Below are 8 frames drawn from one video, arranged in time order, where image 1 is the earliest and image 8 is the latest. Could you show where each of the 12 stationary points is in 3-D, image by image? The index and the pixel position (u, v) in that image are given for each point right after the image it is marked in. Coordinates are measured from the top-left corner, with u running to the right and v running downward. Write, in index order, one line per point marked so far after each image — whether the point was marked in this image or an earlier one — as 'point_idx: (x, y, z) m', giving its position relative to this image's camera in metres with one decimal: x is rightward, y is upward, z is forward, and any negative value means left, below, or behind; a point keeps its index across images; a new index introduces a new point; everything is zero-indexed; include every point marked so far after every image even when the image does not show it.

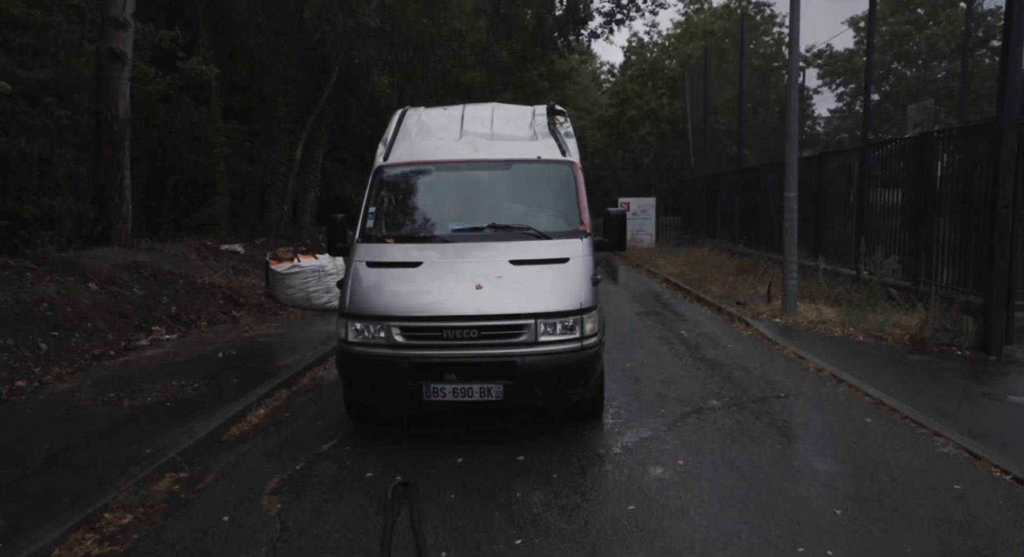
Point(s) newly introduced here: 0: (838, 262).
0: (+6.4, +0.3, +14.2) m
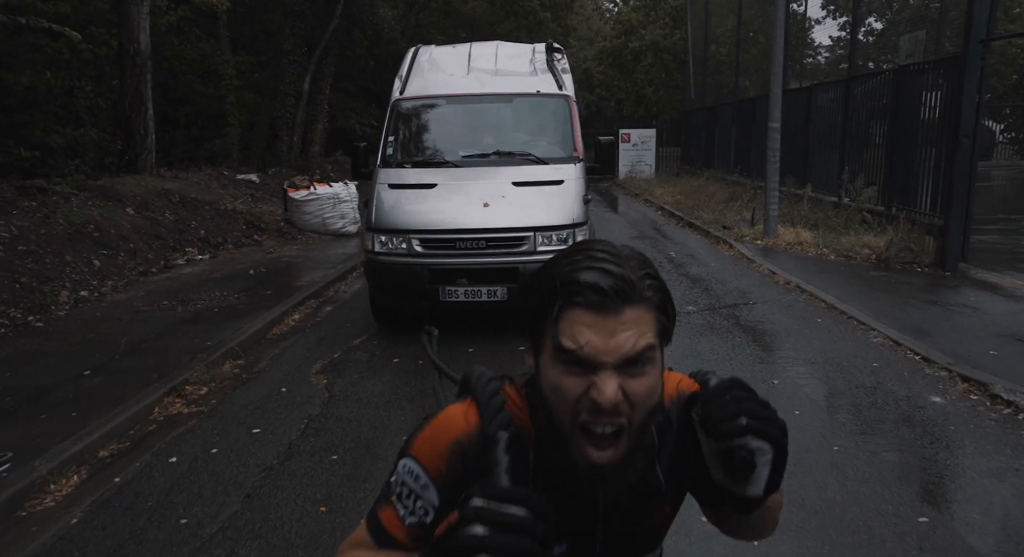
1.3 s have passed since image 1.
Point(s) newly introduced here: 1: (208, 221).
0: (+6.4, +1.9, +15.0) m
1: (-5.2, +1.0, +12.3) m
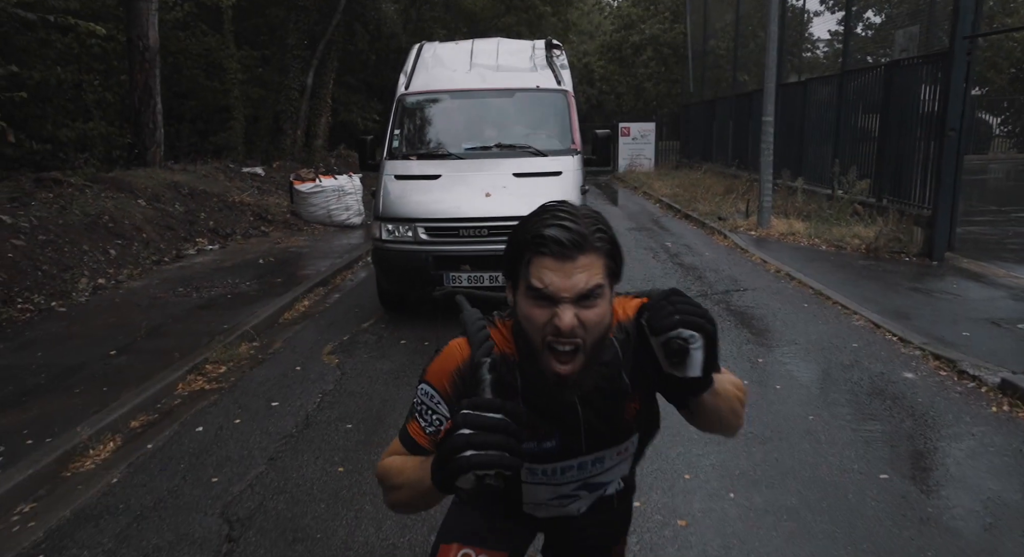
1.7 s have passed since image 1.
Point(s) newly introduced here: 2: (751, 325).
0: (+6.5, +2.1, +15.3) m
1: (-5.2, +1.2, +12.6) m
2: (+2.2, -0.4, +6.7) m
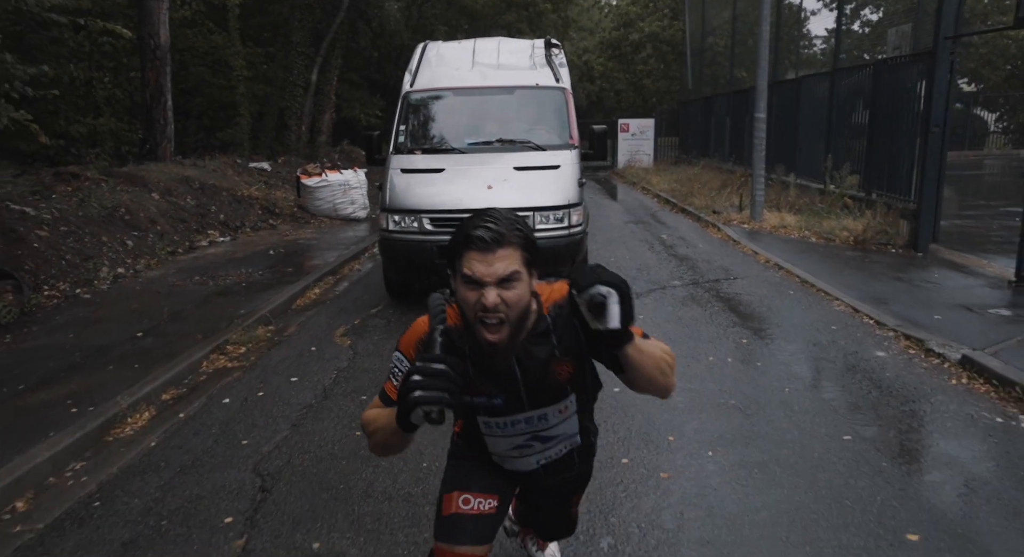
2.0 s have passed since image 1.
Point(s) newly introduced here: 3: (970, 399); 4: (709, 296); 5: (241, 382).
0: (+6.5, +2.2, +15.7) m
1: (-5.2, +1.3, +13.0) m
2: (+2.2, -0.3, +7.1) m
3: (+2.9, -0.8, +4.6) m
4: (+2.1, -0.2, +7.8) m
5: (-2.1, -0.8, +5.5) m
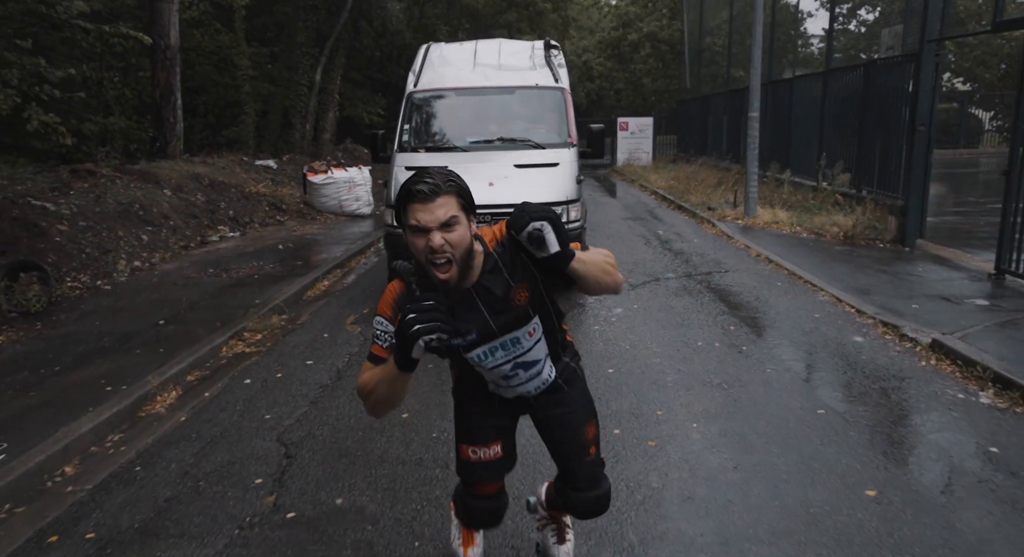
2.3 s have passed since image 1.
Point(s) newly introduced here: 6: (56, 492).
0: (+6.5, +2.3, +16.1) m
1: (-5.1, +1.4, +13.4) m
2: (+2.2, -0.2, +7.5) m
3: (+2.9, -0.7, +5.0) m
4: (+2.1, -0.1, +8.1) m
5: (-2.1, -0.7, +5.9) m
6: (-2.4, -1.1, +3.8) m
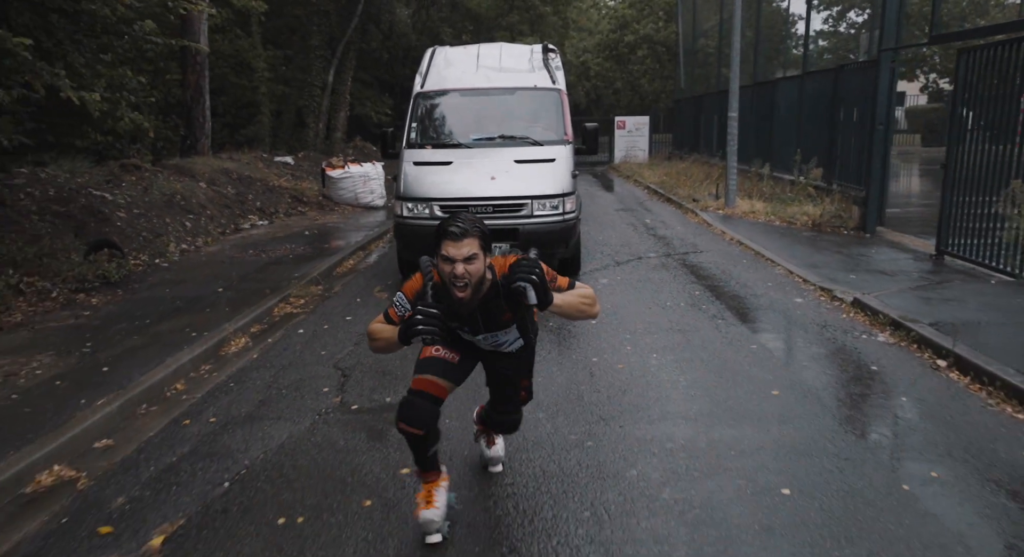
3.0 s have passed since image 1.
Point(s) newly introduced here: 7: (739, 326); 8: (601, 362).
0: (+6.5, +2.6, +17.4) m
1: (-5.1, +1.7, +14.7) m
2: (+2.3, +0.1, +8.8) m
3: (+2.9, -0.4, +6.2) m
4: (+2.1, +0.2, +9.4) m
5: (-2.0, -0.4, +7.2) m
6: (-2.4, -0.8, +5.1) m
7: (+2.0, -0.4, +6.4) m
8: (+0.7, -0.6, +5.5) m
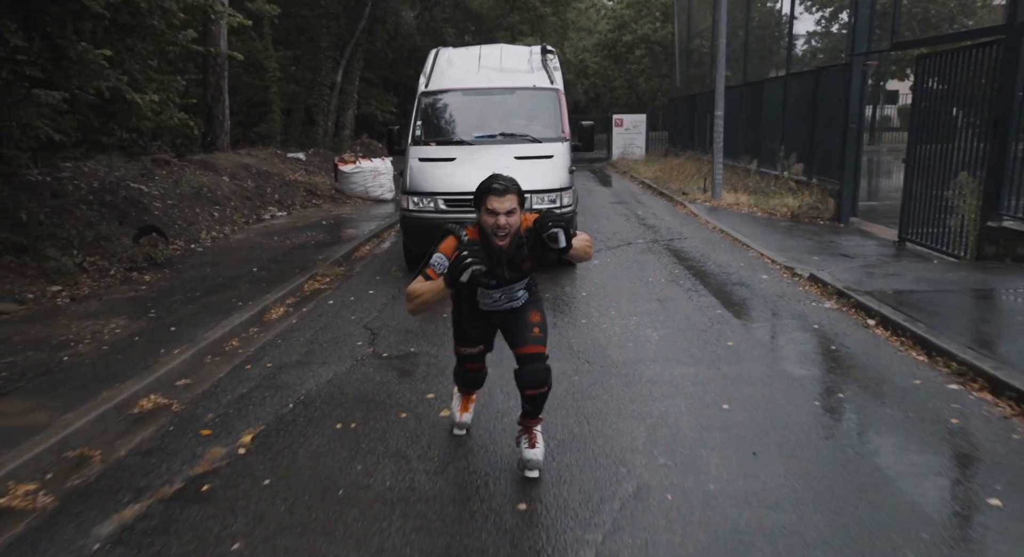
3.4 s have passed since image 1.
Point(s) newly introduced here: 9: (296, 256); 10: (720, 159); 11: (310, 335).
0: (+6.6, +2.9, +18.4) m
1: (-5.1, +2.0, +15.7) m
2: (+2.3, +0.3, +9.8) m
3: (+2.9, -0.2, +7.3) m
4: (+2.2, +0.4, +10.5) m
5: (-2.0, -0.2, +8.2) m
6: (-2.4, -0.6, +6.2) m
7: (+2.0, -0.2, +7.4) m
8: (+0.7, -0.4, +6.5) m
9: (-3.1, +0.3, +10.3) m
10: (+4.4, +2.5, +15.1) m
11: (-1.8, -0.5, +6.4) m
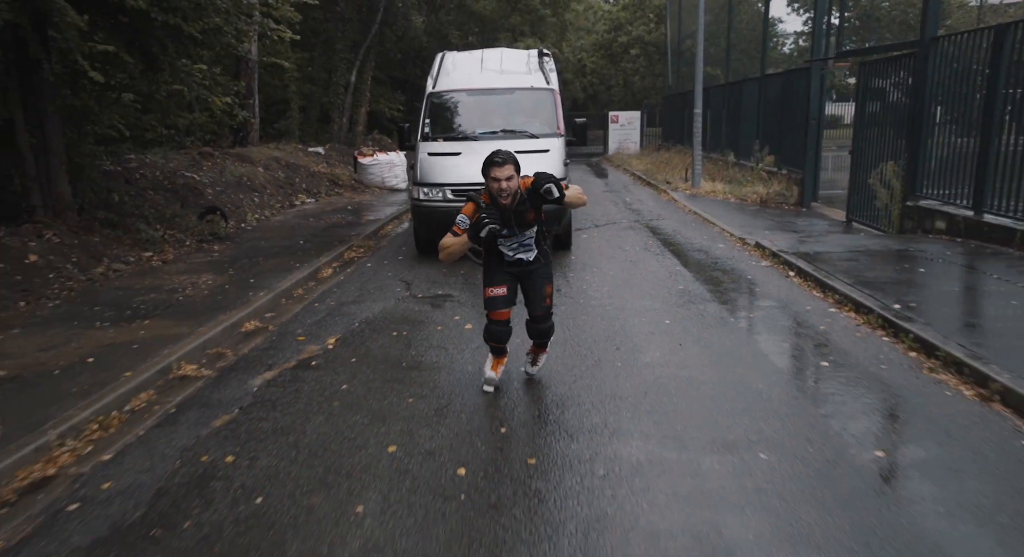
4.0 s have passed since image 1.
0: (+6.6, +3.4, +20.2) m
1: (-5.0, +2.4, +17.6) m
2: (+2.3, +0.7, +11.6) m
3: (+3.0, +0.3, +9.1) m
4: (+2.2, +0.9, +12.3) m
5: (-2.0, +0.2, +10.0) m
6: (-2.3, -0.2, +8.0) m
7: (+2.1, +0.2, +9.2) m
8: (+0.7, 0.0, +8.3) m
9: (-3.0, +0.8, +12.1) m
10: (+4.4, +2.9, +16.9) m
11: (-1.8, -0.1, +8.3) m
